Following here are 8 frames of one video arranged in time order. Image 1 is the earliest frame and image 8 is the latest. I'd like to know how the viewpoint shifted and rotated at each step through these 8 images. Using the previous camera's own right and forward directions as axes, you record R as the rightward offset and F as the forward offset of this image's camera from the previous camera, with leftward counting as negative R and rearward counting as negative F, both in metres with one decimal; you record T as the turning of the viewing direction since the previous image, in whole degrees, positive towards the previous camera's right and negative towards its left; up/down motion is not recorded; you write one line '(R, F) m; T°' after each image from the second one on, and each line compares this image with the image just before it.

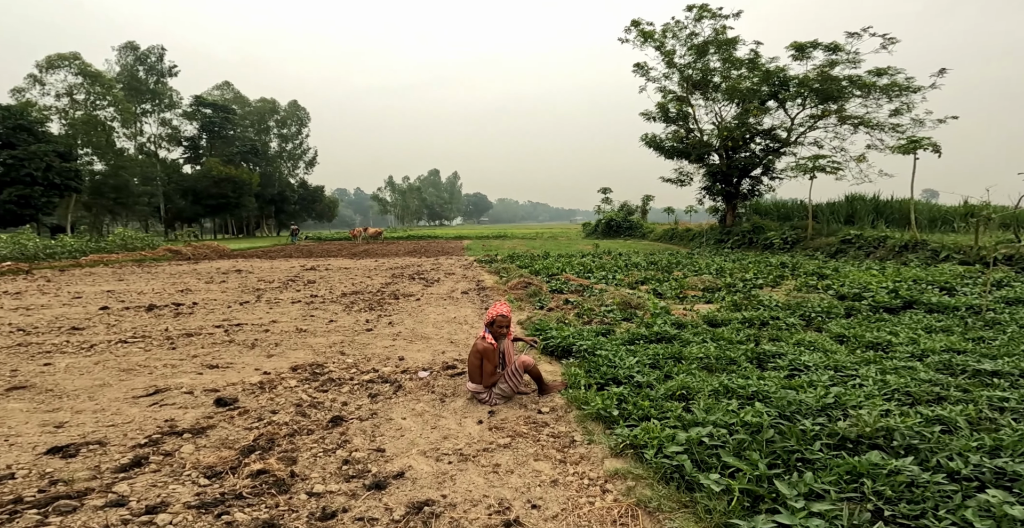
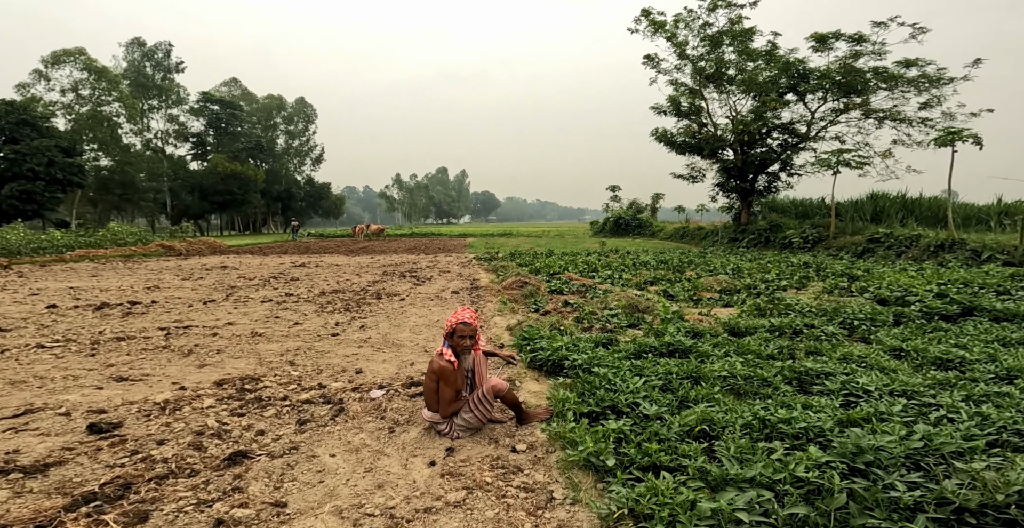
(+0.3, +1.3) m; -1°
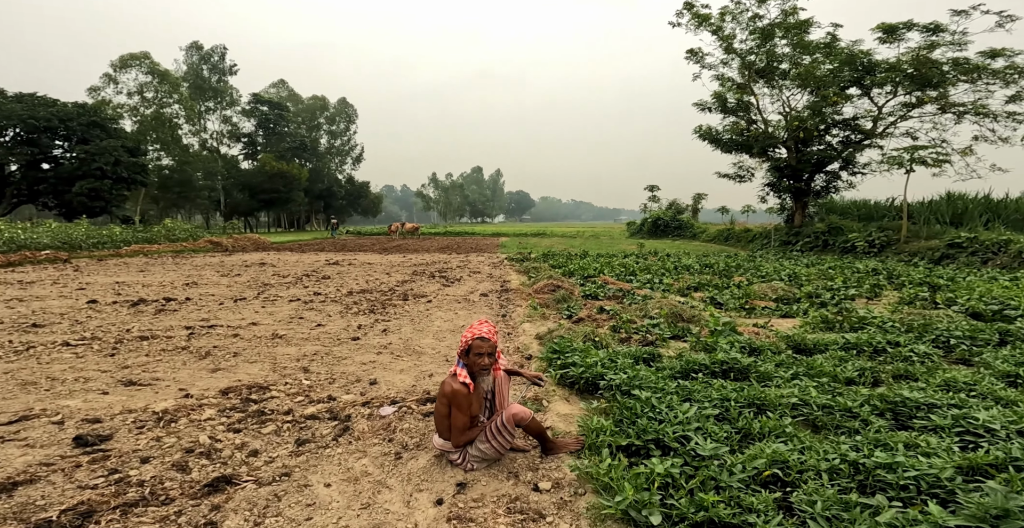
(0.0, +0.6) m; -3°
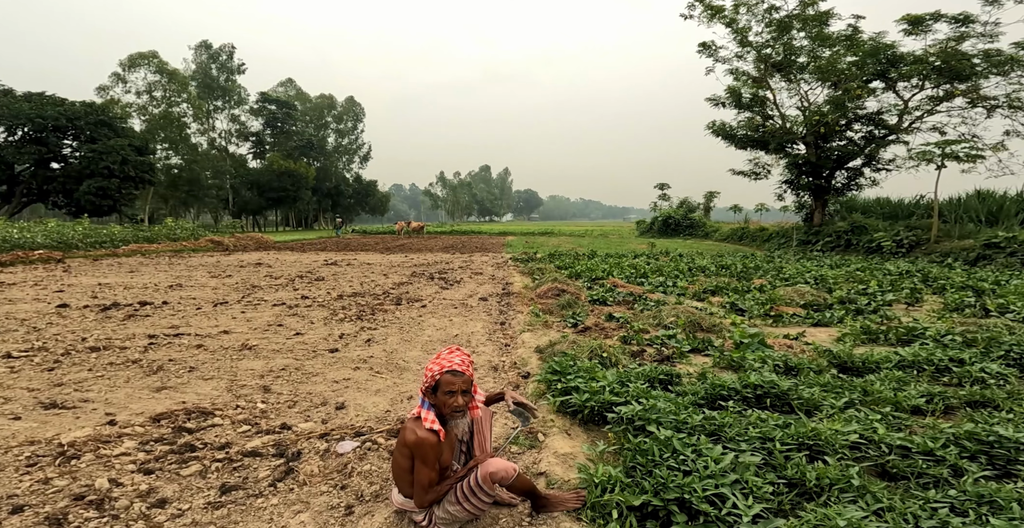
(+0.1, +0.9) m; -1°
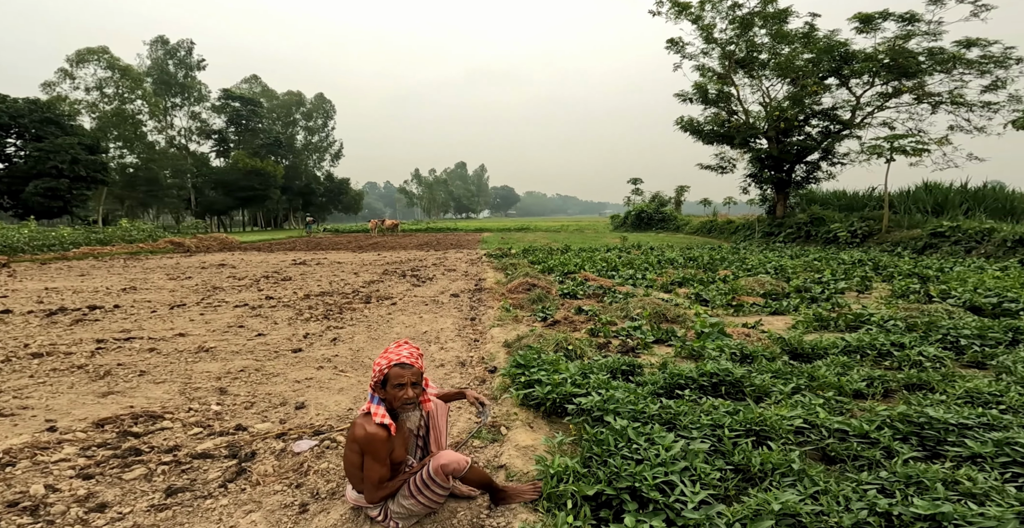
(+0.1, 0.0) m; +2°
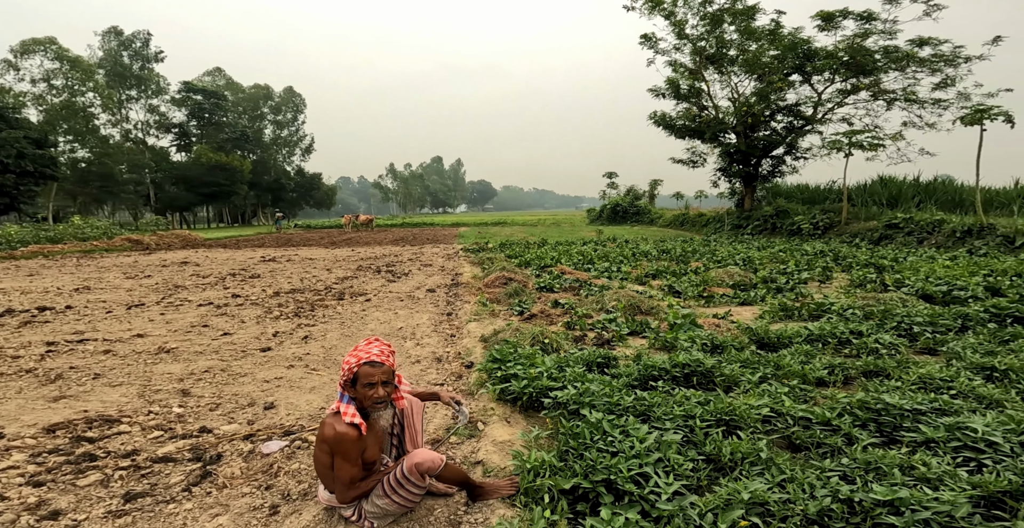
(0.0, 0.0) m; +2°
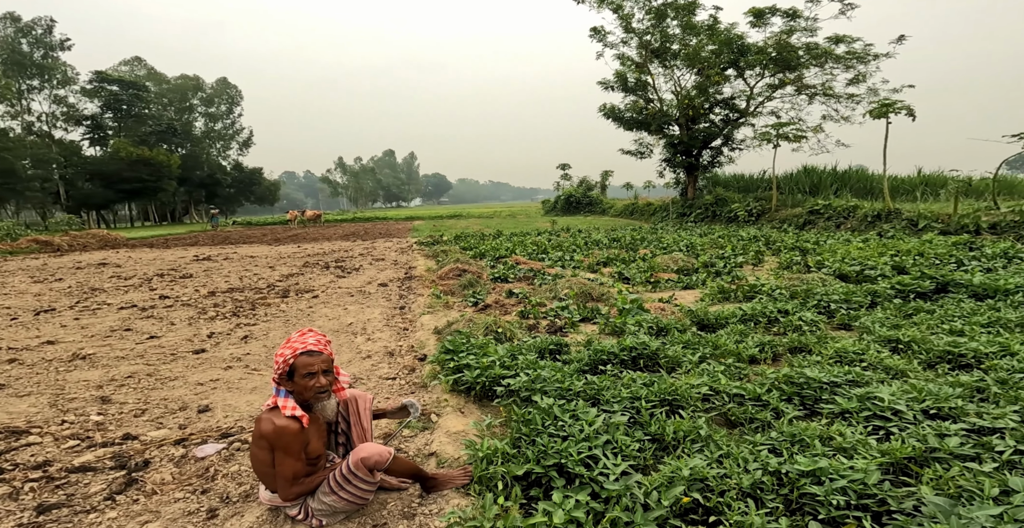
(0.0, 0.0) m; +4°
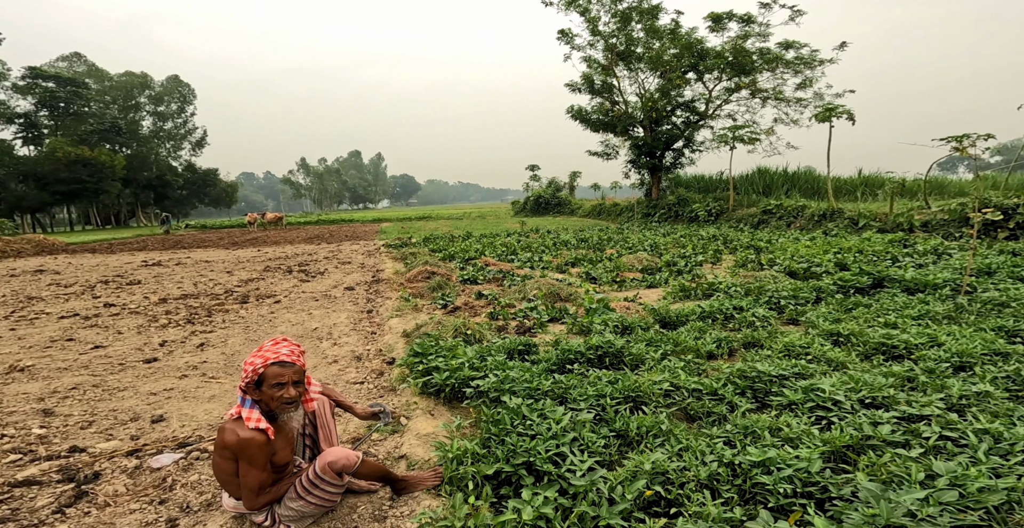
(0.0, -0.1) m; +3°
